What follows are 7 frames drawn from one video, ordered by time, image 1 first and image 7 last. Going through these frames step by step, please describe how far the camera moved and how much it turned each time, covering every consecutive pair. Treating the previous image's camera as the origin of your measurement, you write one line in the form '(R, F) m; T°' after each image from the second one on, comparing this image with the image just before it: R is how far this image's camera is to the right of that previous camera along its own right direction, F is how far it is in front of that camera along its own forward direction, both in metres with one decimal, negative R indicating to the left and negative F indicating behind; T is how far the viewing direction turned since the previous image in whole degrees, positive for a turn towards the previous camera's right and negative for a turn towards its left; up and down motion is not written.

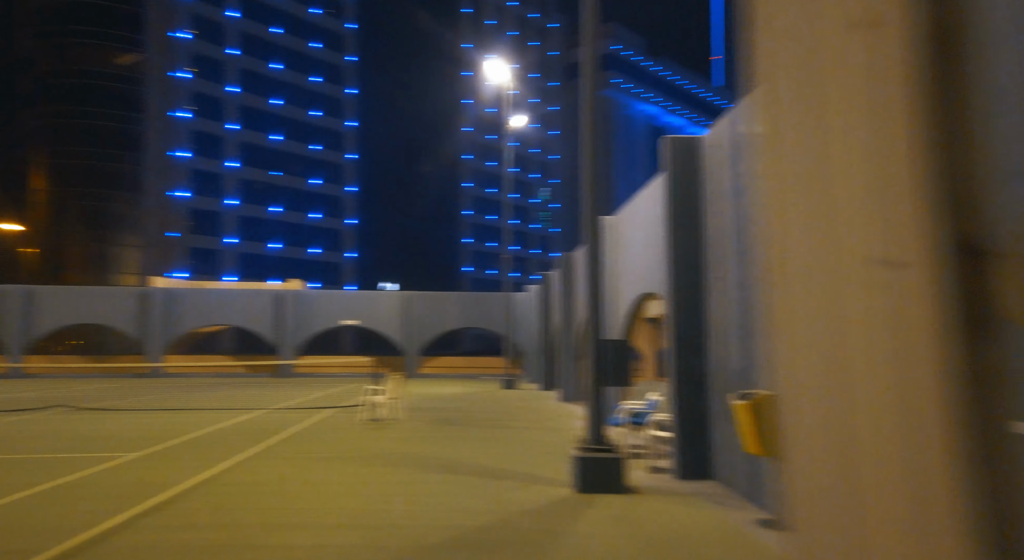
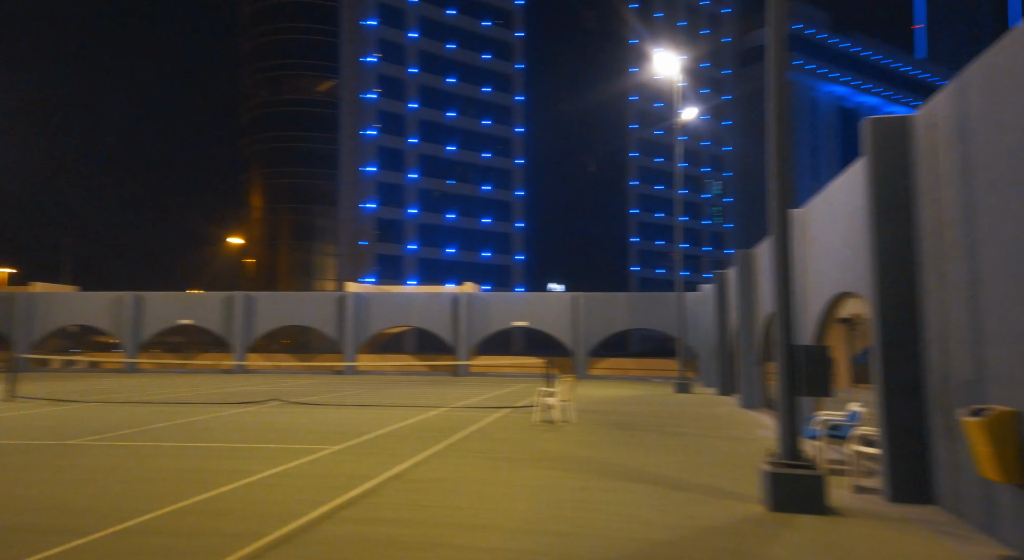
(-0.2, +0.4) m; -12°
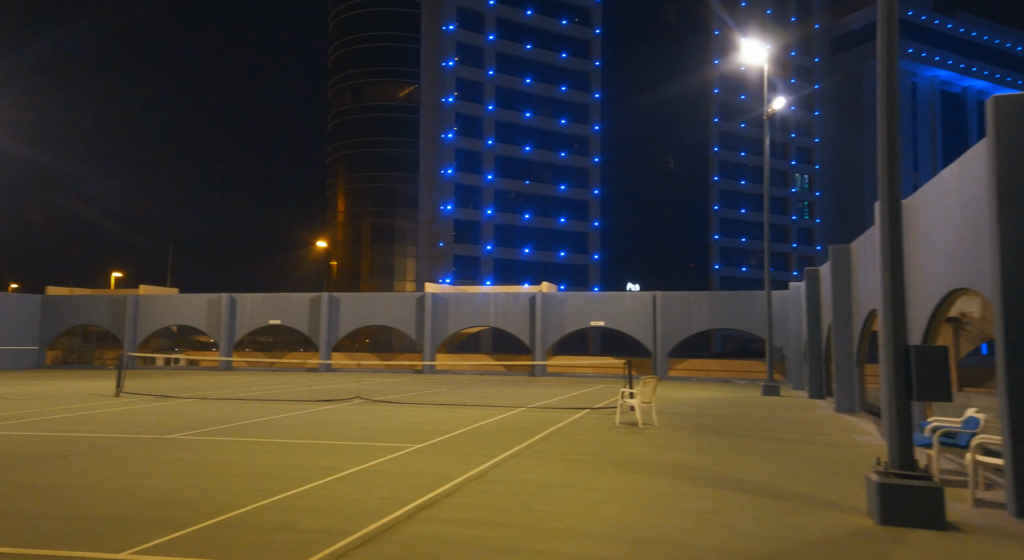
(-0.1, +0.4) m; -6°
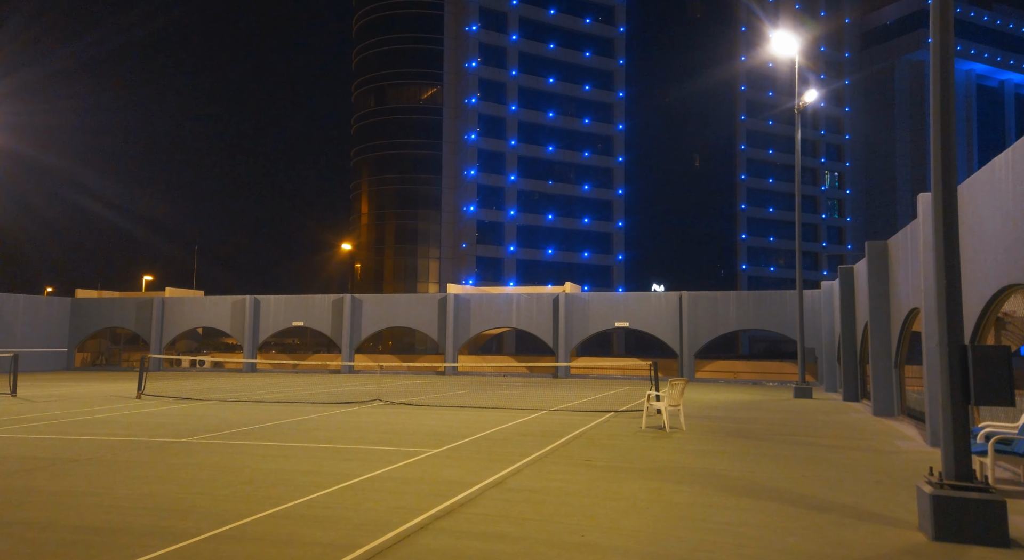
(0.0, +0.6) m; -2°
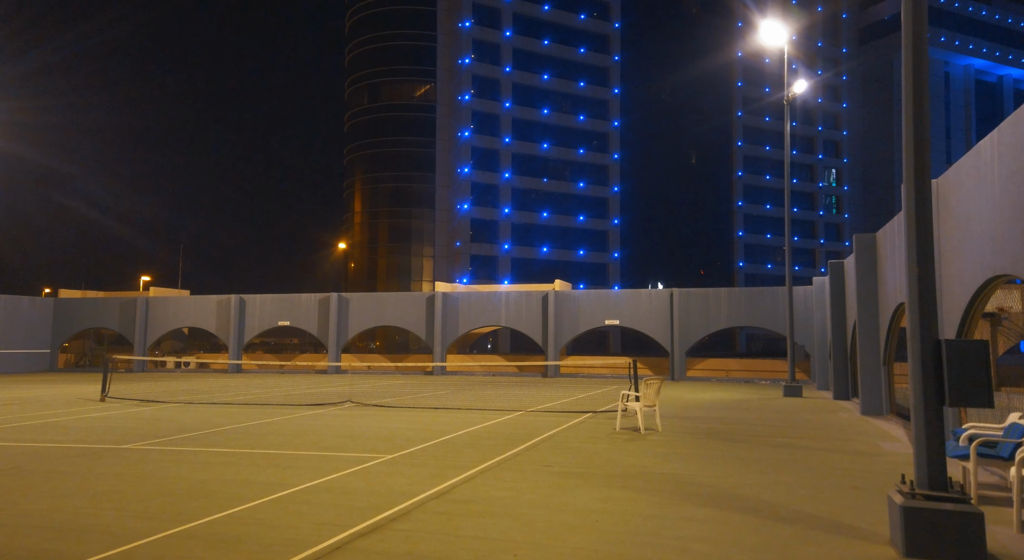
(+0.7, +0.8) m; 0°
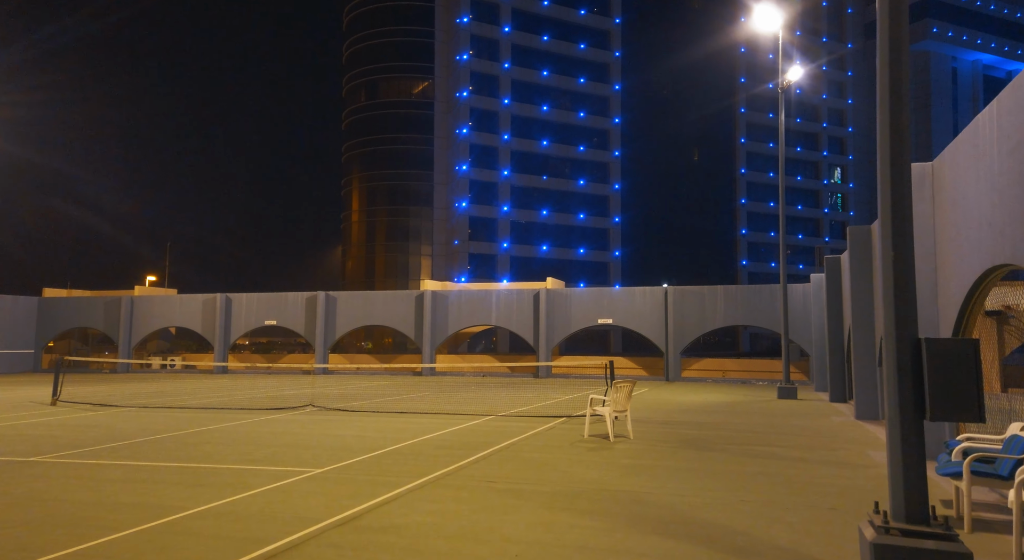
(+0.9, +1.3) m; 0°
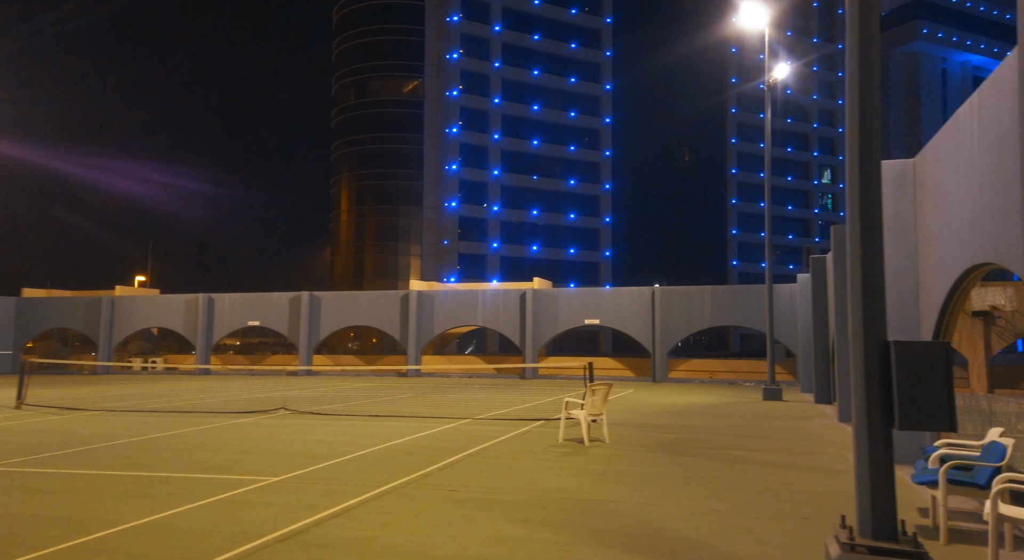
(+0.4, +0.4) m; +1°
